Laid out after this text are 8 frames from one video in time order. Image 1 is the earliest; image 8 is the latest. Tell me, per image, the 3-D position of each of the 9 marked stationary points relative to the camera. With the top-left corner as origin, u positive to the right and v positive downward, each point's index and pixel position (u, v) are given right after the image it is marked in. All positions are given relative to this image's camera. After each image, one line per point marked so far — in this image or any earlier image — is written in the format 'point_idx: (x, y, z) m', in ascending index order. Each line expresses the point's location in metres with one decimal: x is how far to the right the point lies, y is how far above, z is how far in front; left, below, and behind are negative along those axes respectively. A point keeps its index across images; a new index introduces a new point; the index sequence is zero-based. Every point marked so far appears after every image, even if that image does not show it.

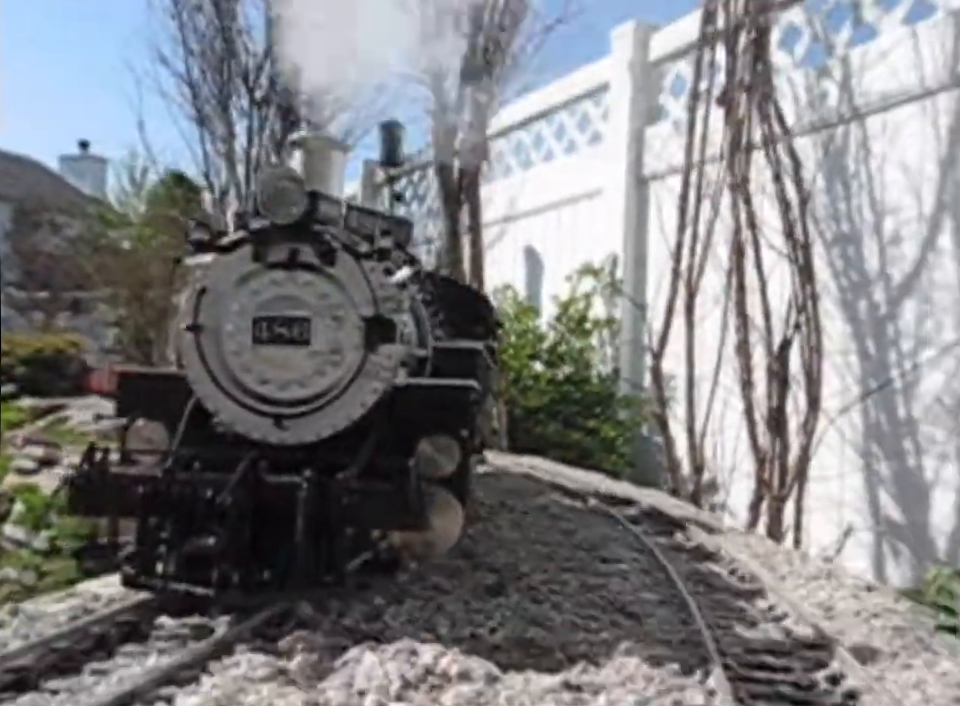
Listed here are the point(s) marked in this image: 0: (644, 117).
0: (+1.4, +2.0, +8.1) m
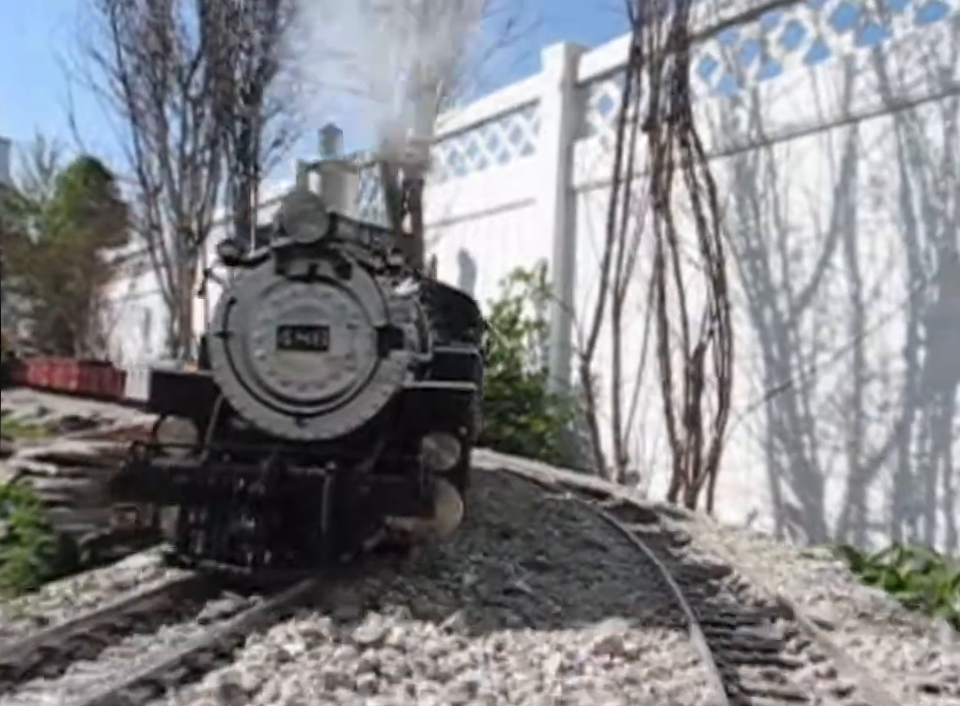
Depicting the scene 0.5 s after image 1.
0: (+0.9, +2.0, +8.7) m
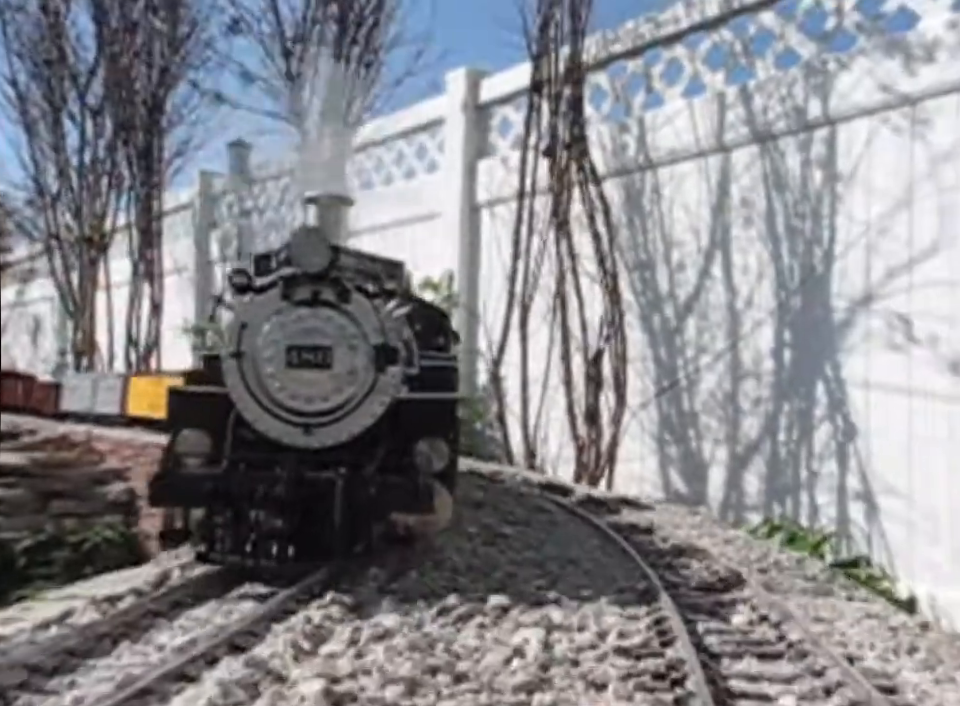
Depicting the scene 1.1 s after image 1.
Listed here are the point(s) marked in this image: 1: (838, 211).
0: (0.0, +2.0, +9.4) m
1: (+2.3, +0.9, +6.1) m
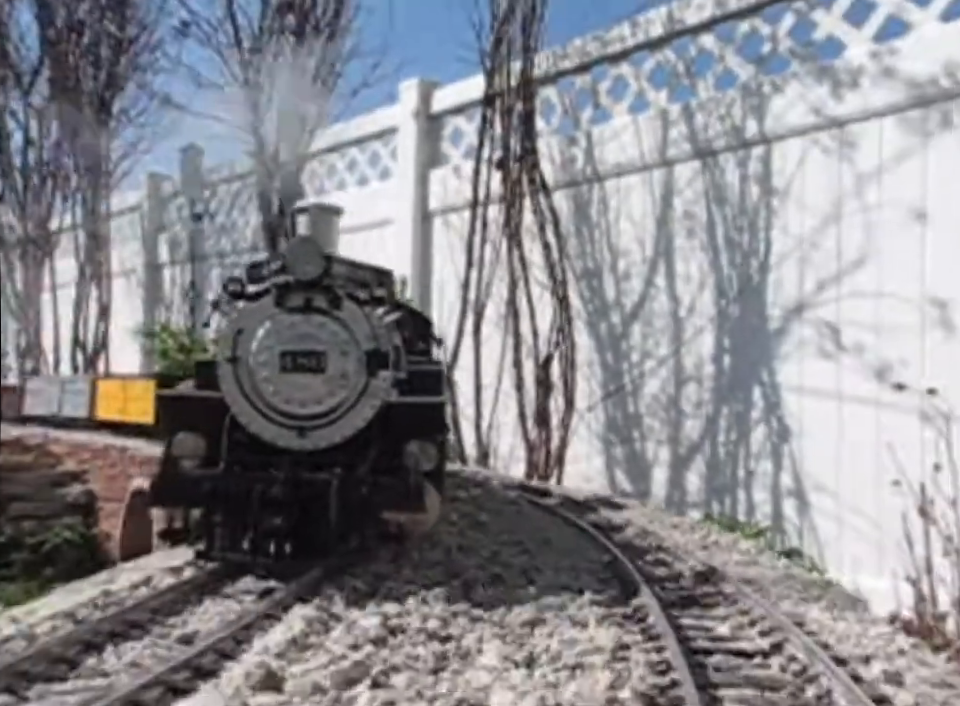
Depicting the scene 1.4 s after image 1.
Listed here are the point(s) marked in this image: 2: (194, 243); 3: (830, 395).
0: (-0.5, +1.9, +9.6) m
1: (+2.0, +0.9, +6.5) m
2: (-4.0, +1.6, +13.4) m
3: (+2.2, -0.3, +6.0) m
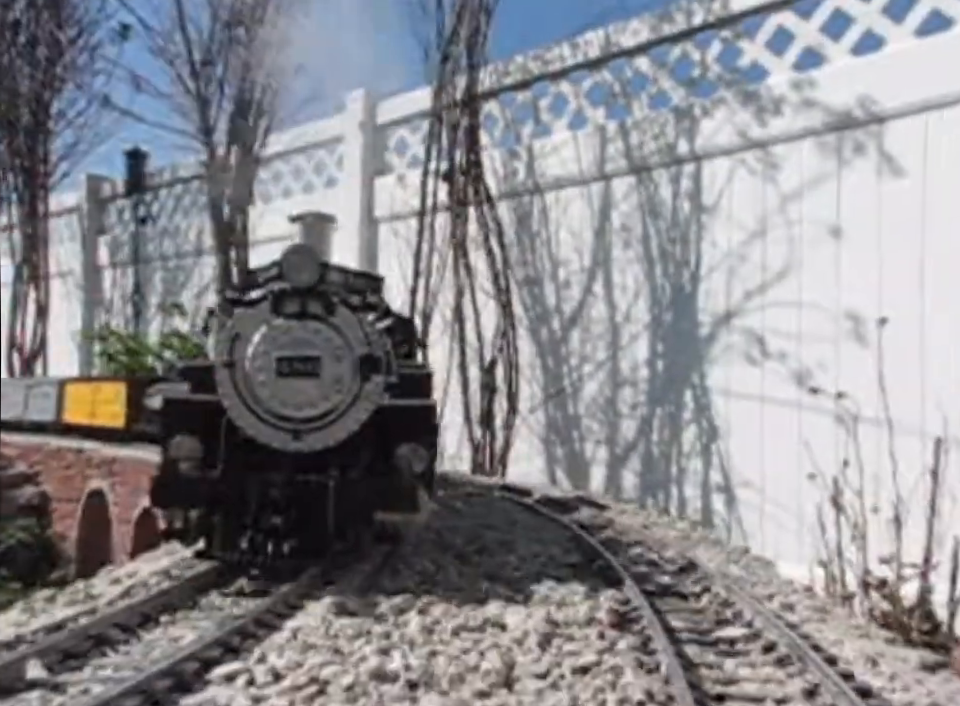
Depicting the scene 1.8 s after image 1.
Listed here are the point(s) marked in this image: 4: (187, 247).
0: (-1.1, +1.9, +9.9) m
1: (+1.6, +0.8, +6.9) m
2: (-4.8, +1.5, +13.5) m
3: (+1.8, -0.3, +6.4) m
4: (-3.9, +1.4, +12.6) m
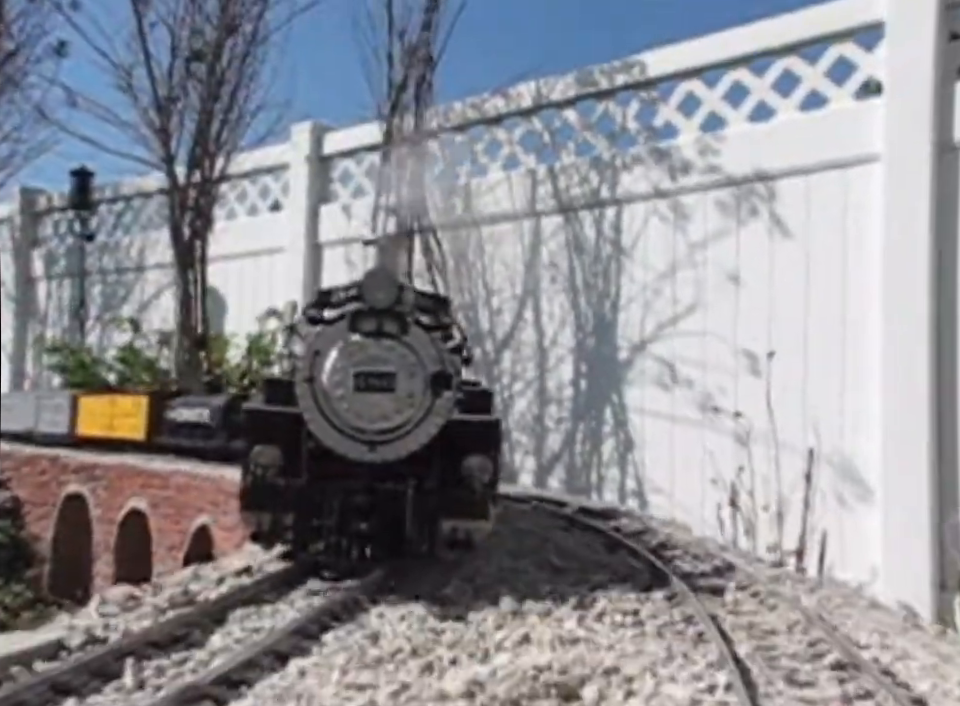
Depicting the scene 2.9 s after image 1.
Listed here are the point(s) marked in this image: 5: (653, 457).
0: (-1.8, +1.7, +10.6) m
1: (+1.2, +0.6, +7.9) m
2: (-5.9, +1.4, +13.8) m
3: (+1.4, -0.5, +7.4) m
4: (-4.8, +1.2, +13.0) m
5: (+1.4, -0.8, +7.5) m
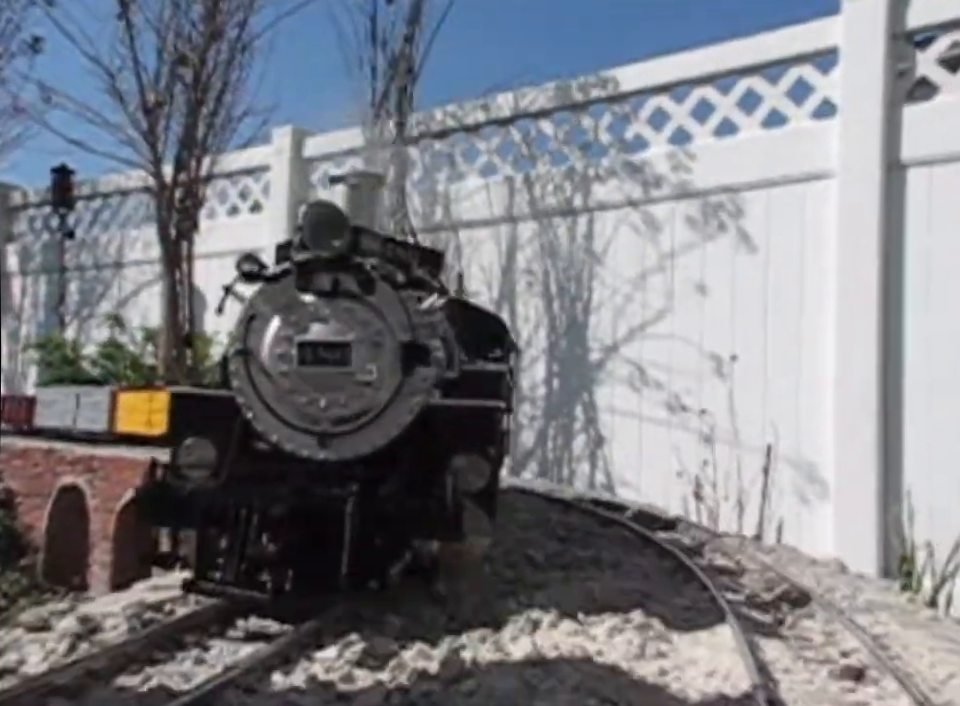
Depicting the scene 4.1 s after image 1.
0: (-2.1, +1.8, +10.9) m
1: (+1.0, +0.6, +8.3) m
2: (-6.3, +1.4, +14.0) m
3: (+1.3, -0.5, +7.8) m
4: (-5.2, +1.3, +13.2) m
5: (+1.2, -0.8, +7.9) m
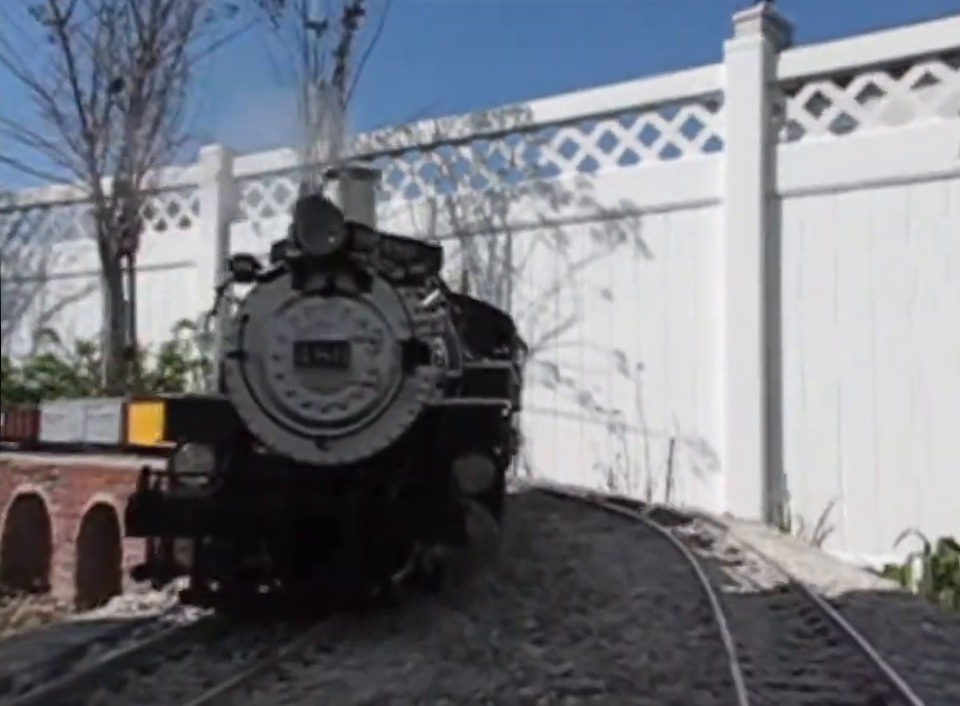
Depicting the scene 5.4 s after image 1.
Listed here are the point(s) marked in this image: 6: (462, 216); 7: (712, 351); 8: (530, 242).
0: (-3.0, +1.6, +11.4) m
1: (+0.3, +0.6, +9.2) m
2: (-7.5, +1.2, +14.0) m
3: (+0.7, -0.5, +8.7) m
4: (-6.3, +1.1, +13.4) m
5: (+0.6, -0.9, +8.8) m
6: (-0.2, +1.4, +9.6) m
7: (+1.8, 0.0, +7.6) m
8: (+0.5, +1.0, +9.0) m
